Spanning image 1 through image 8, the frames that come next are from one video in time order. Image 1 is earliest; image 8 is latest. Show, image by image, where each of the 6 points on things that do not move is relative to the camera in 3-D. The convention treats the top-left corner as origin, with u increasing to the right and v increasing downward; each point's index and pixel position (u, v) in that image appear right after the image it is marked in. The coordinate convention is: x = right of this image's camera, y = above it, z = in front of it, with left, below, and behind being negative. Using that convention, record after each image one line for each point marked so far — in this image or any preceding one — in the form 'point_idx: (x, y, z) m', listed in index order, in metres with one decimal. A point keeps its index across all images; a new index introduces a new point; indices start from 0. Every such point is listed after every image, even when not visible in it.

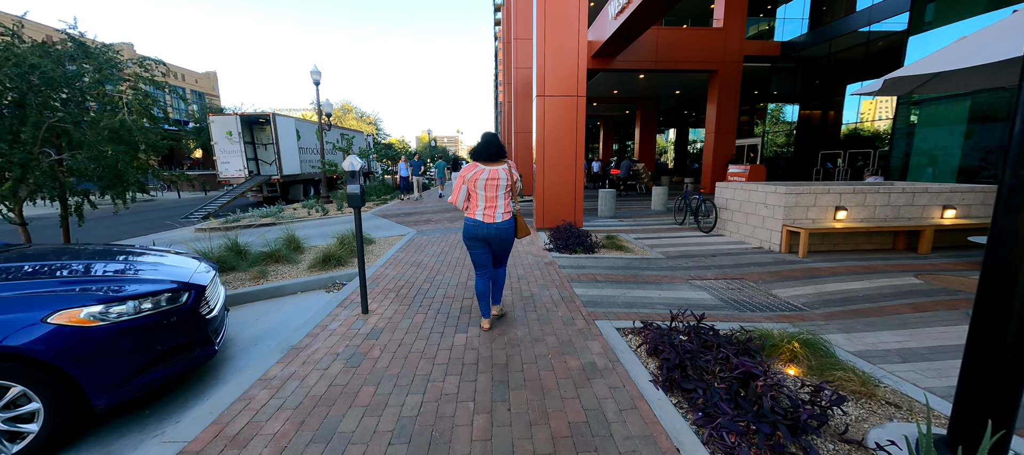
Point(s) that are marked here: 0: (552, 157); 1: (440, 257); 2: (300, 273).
0: (+0.9, +1.5, +8.2) m
1: (-1.2, -0.5, +6.2) m
2: (-3.2, -0.7, +5.5) m
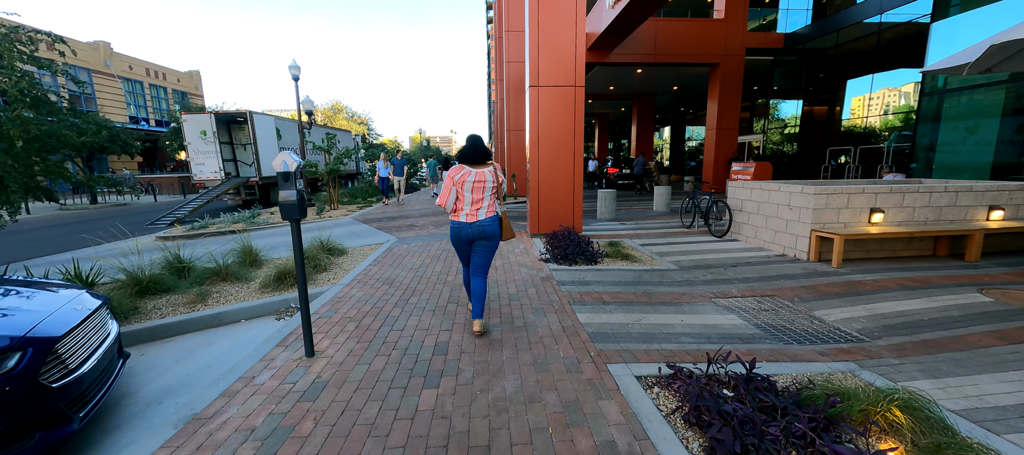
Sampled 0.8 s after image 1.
0: (+0.7, +1.4, +7.3) m
1: (-1.4, -0.7, +5.3) m
2: (-3.4, -0.9, +4.6) m
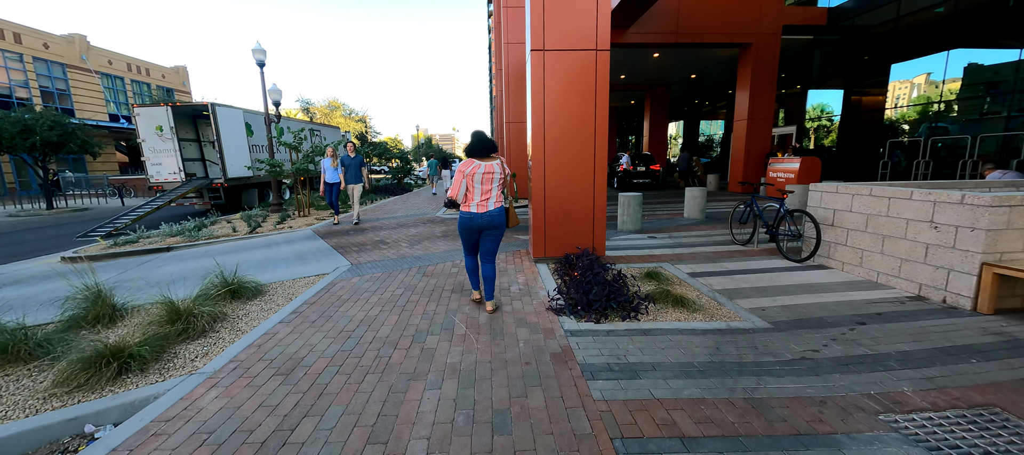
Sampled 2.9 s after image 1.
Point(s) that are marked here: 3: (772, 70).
0: (+0.6, +1.1, +5.2) m
1: (-1.5, -1.0, +3.3) m
2: (-3.4, -1.2, +2.6) m
3: (+9.9, +6.0, +13.8) m
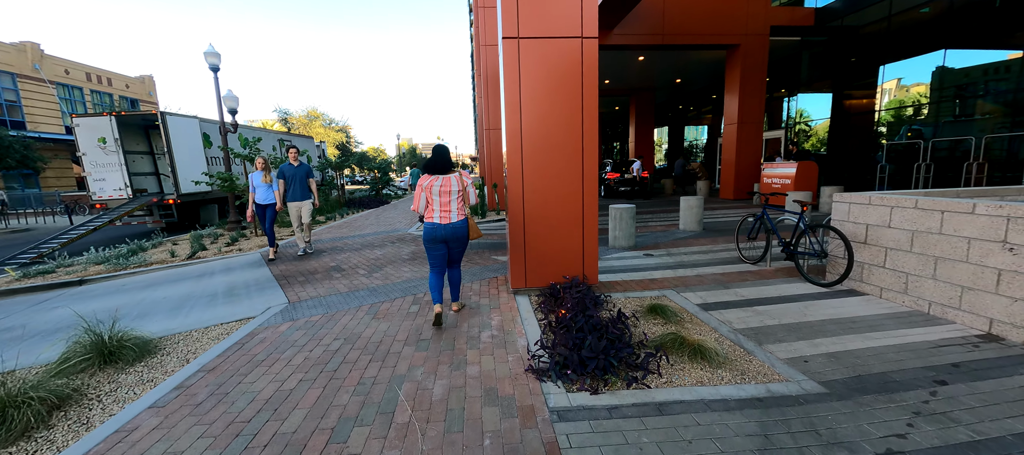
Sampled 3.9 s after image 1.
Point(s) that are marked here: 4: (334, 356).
0: (+0.3, +0.8, +4.3) m
1: (-1.7, -1.3, +2.2) m
2: (-3.6, -1.5, +1.5) m
3: (+9.1, +5.7, +13.3) m
4: (-1.6, -1.1, +3.2) m
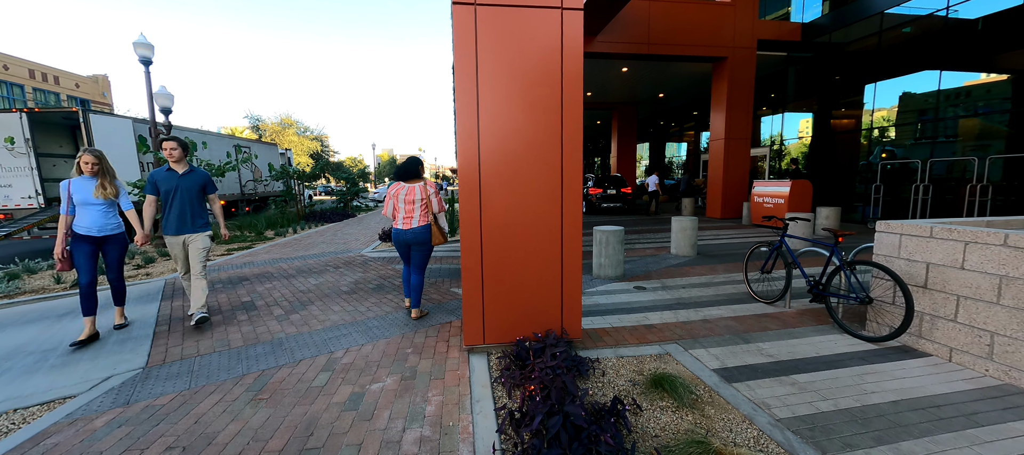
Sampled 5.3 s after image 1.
0: (-0.1, +0.5, +3.2) m
1: (-2.0, -1.5, +0.9) m
2: (-3.9, -1.7, +0.1) m
3: (+8.3, +5.0, +12.8) m
4: (-1.9, -1.4, +1.9) m
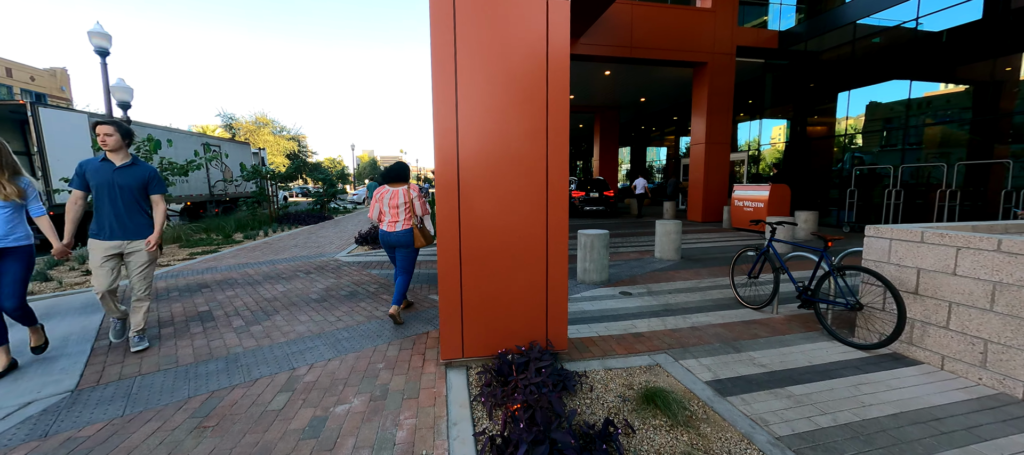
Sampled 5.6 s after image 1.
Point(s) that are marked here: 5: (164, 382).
0: (-0.3, +0.5, +3.0) m
1: (-2.0, -1.5, +0.6) m
2: (-3.9, -1.7, -0.3) m
3: (+7.7, +4.8, +13.0) m
4: (-2.0, -1.4, +1.6) m
5: (-2.9, -1.3, +3.0) m
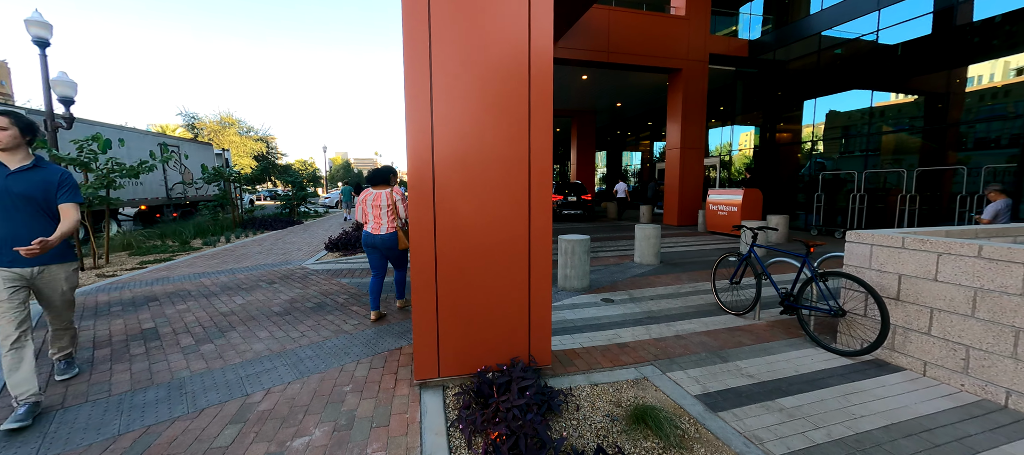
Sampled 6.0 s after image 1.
0: (-0.4, +0.4, +2.7) m
1: (-2.0, -1.6, +0.3) m
2: (-3.9, -1.8, -0.8) m
3: (+6.9, +4.7, +13.2) m
4: (-2.1, -1.5, +1.2) m
5: (-3.0, -1.3, +2.6) m
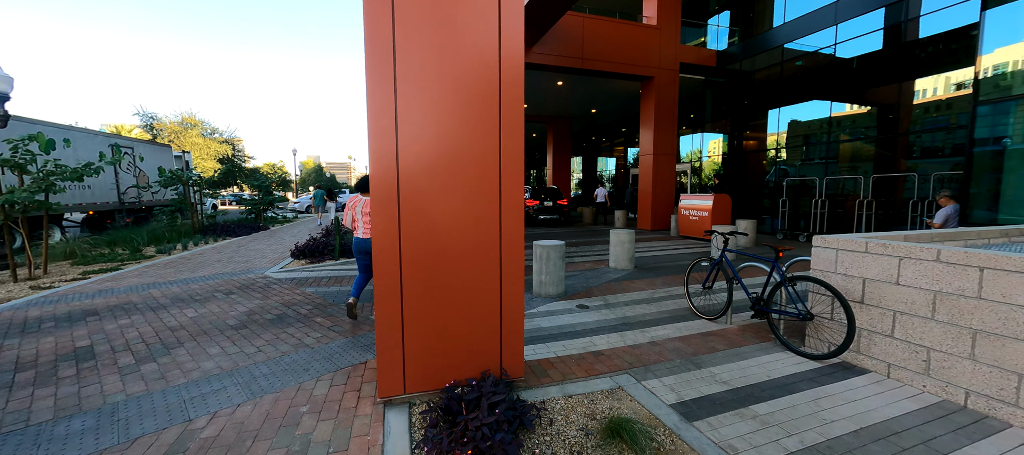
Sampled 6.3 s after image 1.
0: (-0.6, +0.3, +2.6) m
1: (-2.1, -1.6, 0.0) m
2: (-3.8, -1.8, -1.2) m
3: (+6.1, +4.6, +13.6) m
4: (-2.2, -1.5, +1.0) m
5: (-3.2, -1.4, +2.3) m
